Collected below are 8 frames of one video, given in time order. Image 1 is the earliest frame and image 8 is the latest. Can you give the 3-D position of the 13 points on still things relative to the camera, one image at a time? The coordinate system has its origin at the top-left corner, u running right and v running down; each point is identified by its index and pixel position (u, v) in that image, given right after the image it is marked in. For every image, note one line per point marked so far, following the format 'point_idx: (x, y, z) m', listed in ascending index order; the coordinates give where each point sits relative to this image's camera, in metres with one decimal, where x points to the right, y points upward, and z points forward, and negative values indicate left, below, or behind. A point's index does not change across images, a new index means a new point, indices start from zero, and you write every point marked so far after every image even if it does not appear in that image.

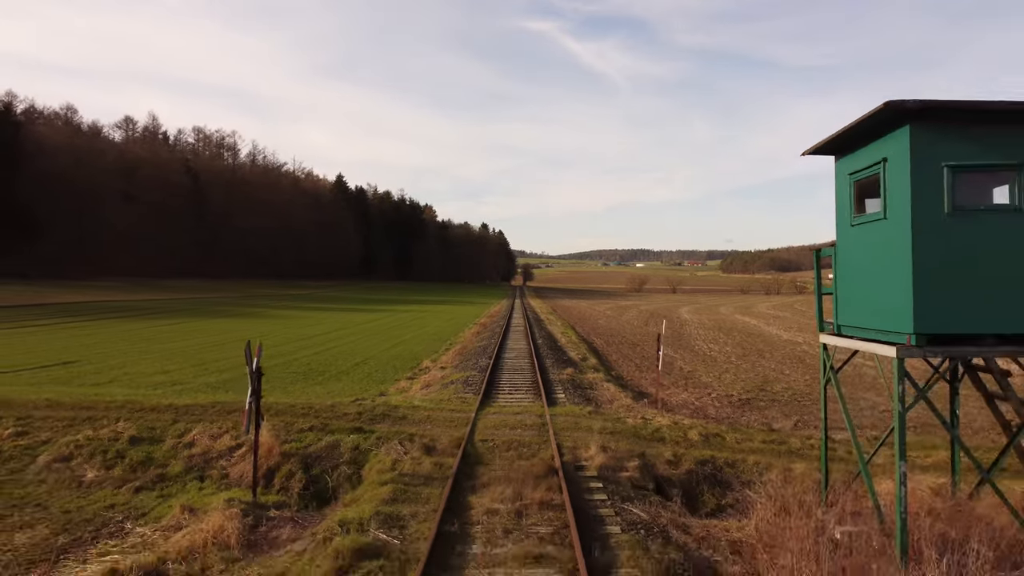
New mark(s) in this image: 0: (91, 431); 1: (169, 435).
0: (-7.3, -2.4, +9.3) m
1: (-5.8, -2.5, +9.2) m
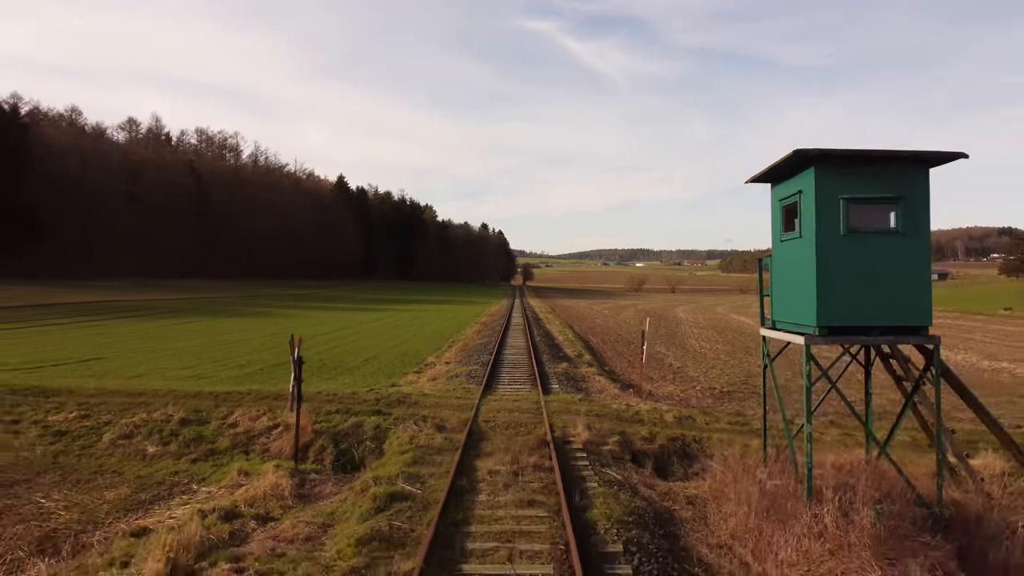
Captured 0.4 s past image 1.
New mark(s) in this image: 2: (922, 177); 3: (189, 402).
0: (-7.3, -2.5, +10.7) m
1: (-5.8, -2.5, +10.6) m
2: (+4.5, +1.2, +6.0) m
3: (-6.9, -2.4, +11.5) m
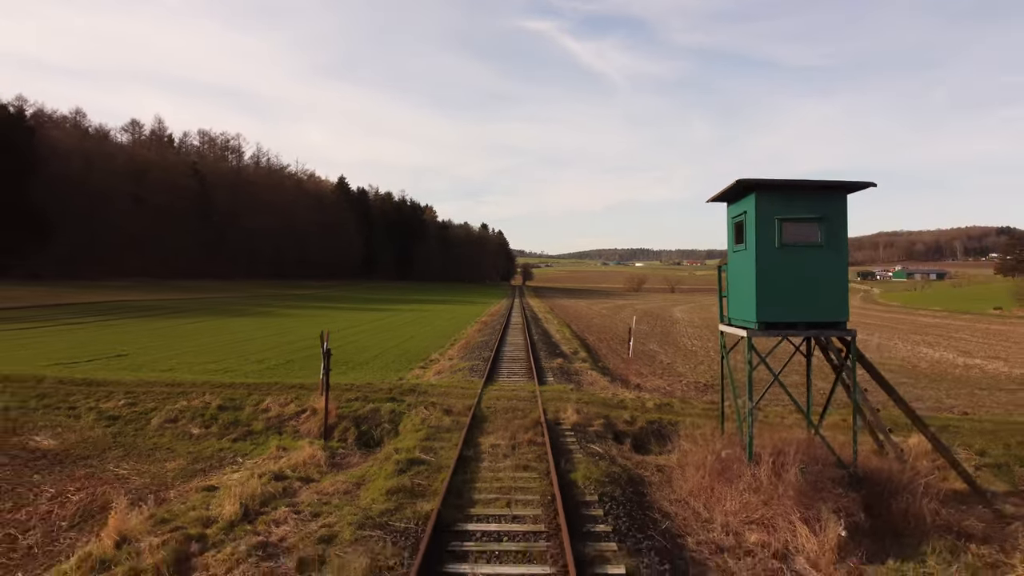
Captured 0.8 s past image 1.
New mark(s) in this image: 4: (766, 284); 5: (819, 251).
0: (-7.3, -2.5, +12.0) m
1: (-5.9, -2.6, +11.9) m
2: (+4.4, +1.2, +7.4) m
3: (-6.9, -2.5, +12.9) m
4: (+3.4, +0.1, +7.4) m
5: (+4.2, +0.5, +7.3) m
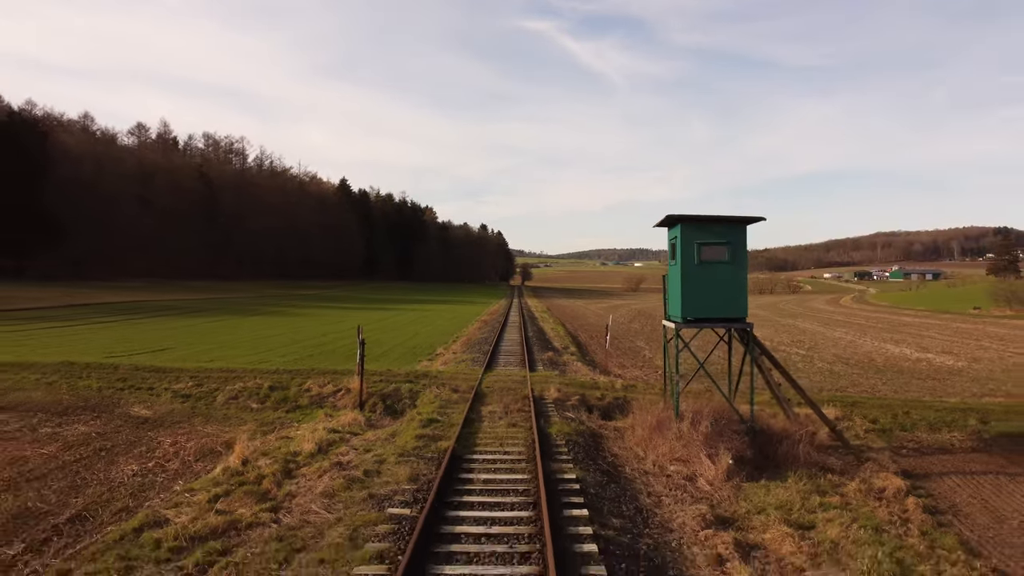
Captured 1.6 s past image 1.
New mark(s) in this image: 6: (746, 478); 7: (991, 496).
0: (-7.4, -2.6, +14.8) m
1: (-6.0, -2.6, +14.7) m
2: (+4.3, +1.1, +10.2) m
3: (-7.0, -2.5, +15.7) m
4: (+3.3, 0.0, +10.1) m
5: (+4.0, +0.4, +10.1) m
6: (+3.8, -3.1, +8.7) m
7: (+8.0, -3.5, +9.1) m
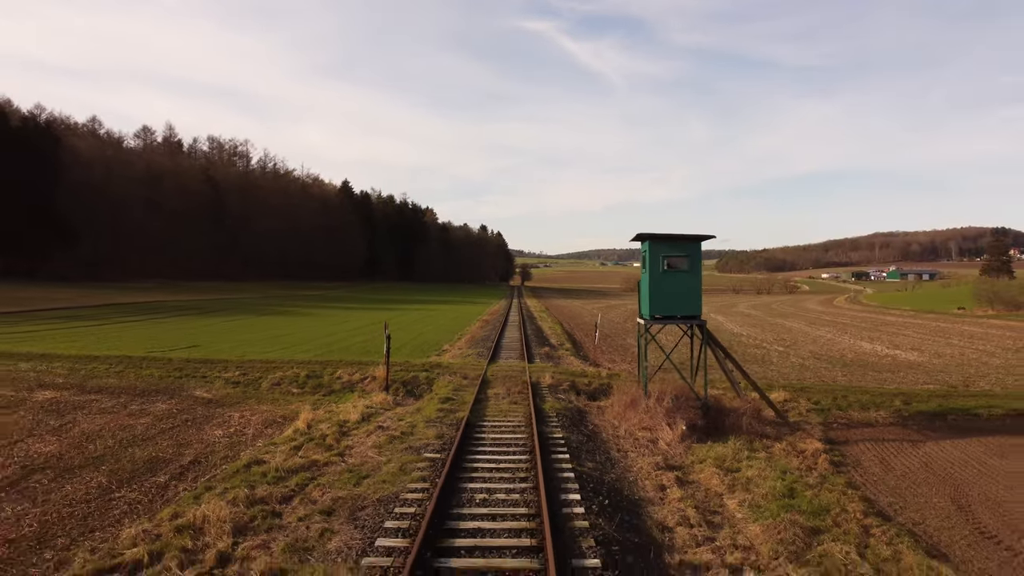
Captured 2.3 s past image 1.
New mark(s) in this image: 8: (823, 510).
0: (-7.4, -2.7, +17.3) m
1: (-6.0, -2.7, +17.2) m
2: (+4.3, +1.0, +12.7) m
3: (-7.0, -2.6, +18.2) m
4: (+3.3, -0.1, +12.6) m
5: (+4.1, +0.3, +12.6) m
6: (+3.8, -3.2, +11.2) m
7: (+8.0, -3.6, +11.5) m
8: (+4.6, -3.3, +8.1) m
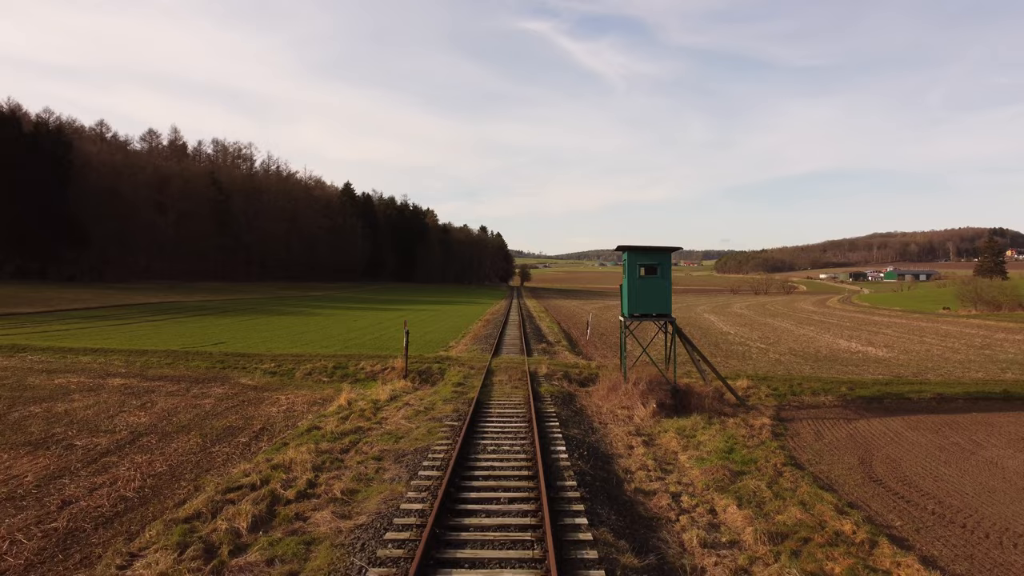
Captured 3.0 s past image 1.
0: (-7.4, -2.8, +19.7) m
1: (-5.9, -2.8, +19.6) m
2: (+4.4, +0.9, +15.2) m
3: (-7.0, -2.7, +20.6) m
4: (+3.4, -0.2, +15.1) m
5: (+4.1, +0.2, +15.0) m
6: (+3.9, -3.2, +13.7) m
7: (+8.1, -3.6, +14.0) m
8: (+4.7, -3.4, +10.6) m
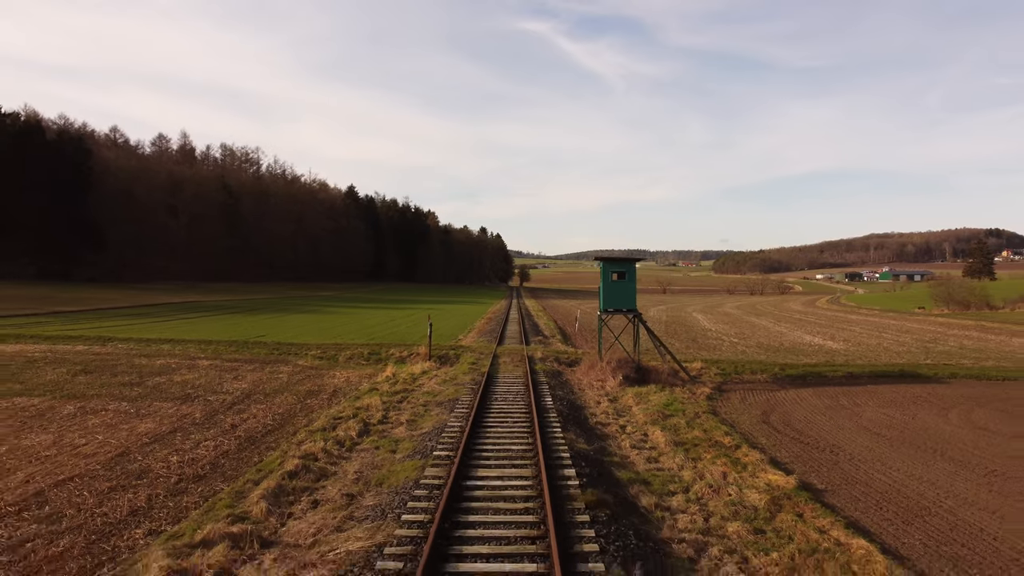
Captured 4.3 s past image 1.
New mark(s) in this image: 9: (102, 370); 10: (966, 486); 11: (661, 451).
0: (-7.3, -2.8, +24.3) m
1: (-5.9, -2.9, +24.2) m
2: (+4.4, +0.9, +19.7) m
3: (-6.9, -2.8, +25.2) m
4: (+3.5, -0.3, +19.7) m
5: (+4.2, +0.2, +19.6) m
6: (+4.0, -3.3, +18.3) m
7: (+8.2, -3.7, +18.6) m
8: (+4.8, -3.4, +15.2) m
9: (-14.4, -2.9, +18.9) m
10: (+8.6, -3.7, +10.3) m
11: (+3.1, -3.4, +11.4) m
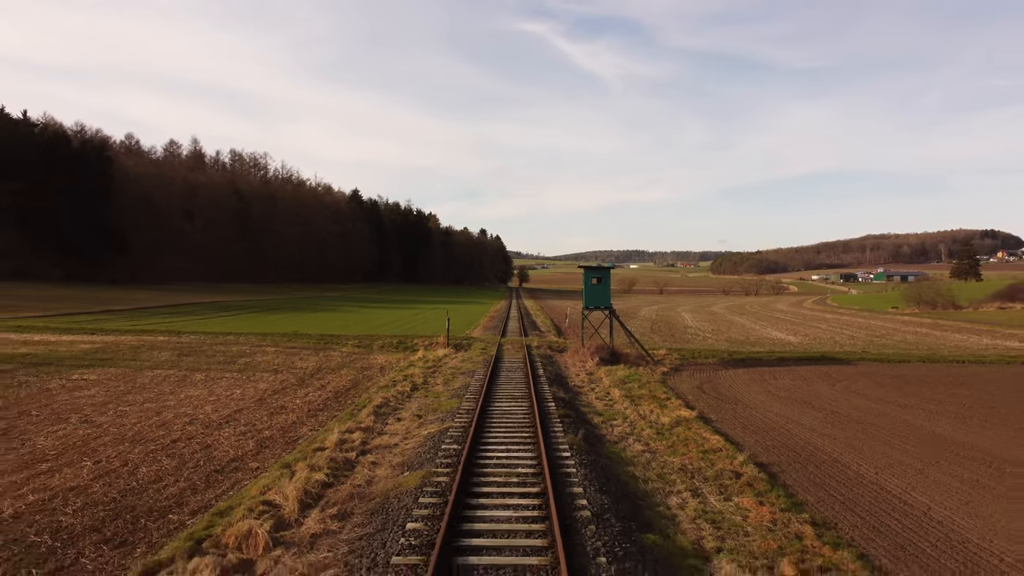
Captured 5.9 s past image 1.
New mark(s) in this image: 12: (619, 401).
0: (-7.2, -2.9, +29.8) m
1: (-5.8, -3.0, +29.7) m
2: (+4.5, +0.8, +25.3) m
3: (-6.8, -2.9, +30.7) m
4: (+3.5, -0.3, +25.2) m
5: (+4.3, +0.1, +25.2) m
6: (+4.0, -3.4, +23.8) m
7: (+8.2, -3.8, +24.2) m
8: (+4.8, -3.5, +20.7) m
9: (-14.3, -3.0, +24.4) m
10: (+8.7, -3.8, +15.8) m
11: (+3.2, -3.5, +16.9) m
12: (+3.3, -3.5, +16.6) m
